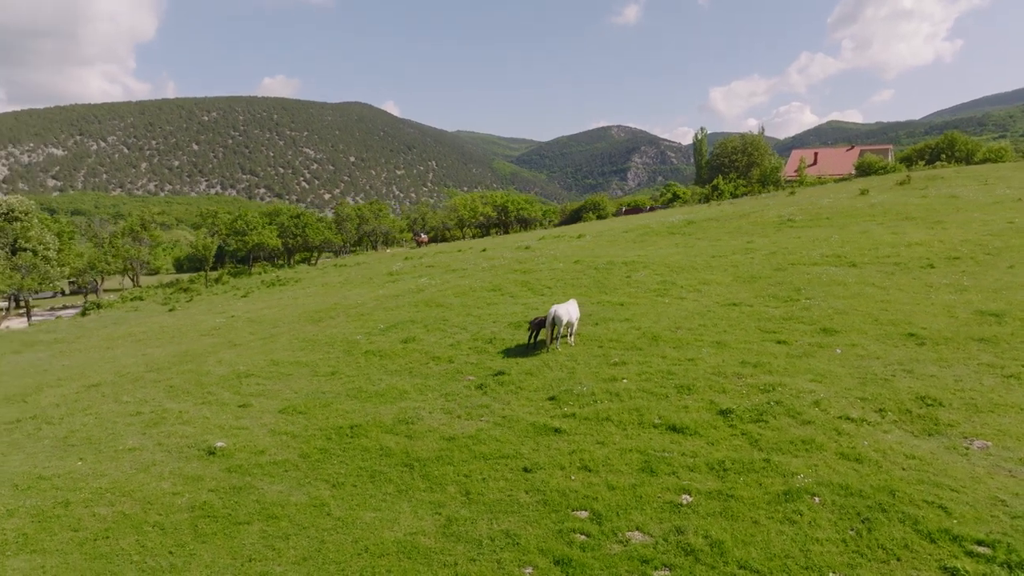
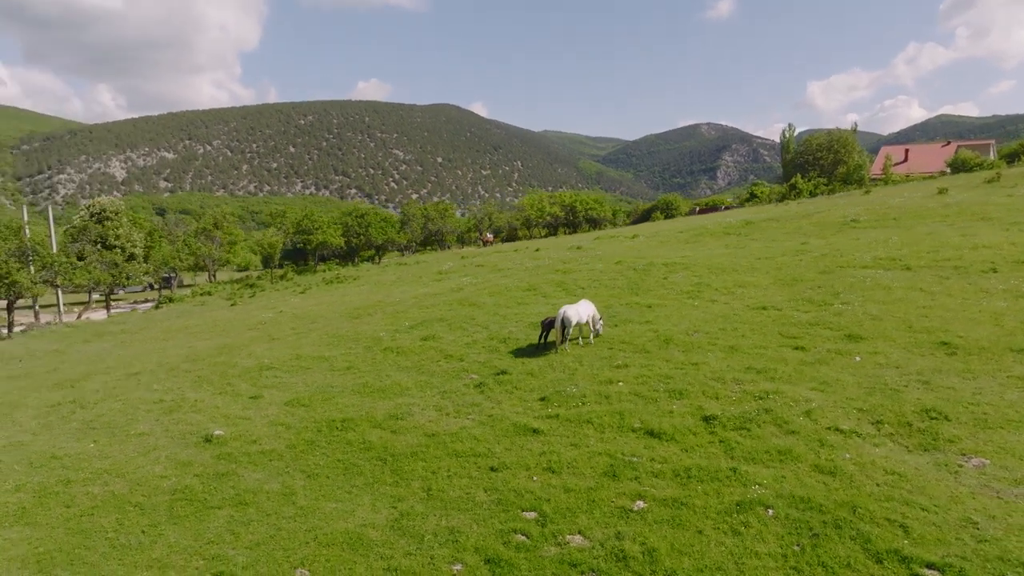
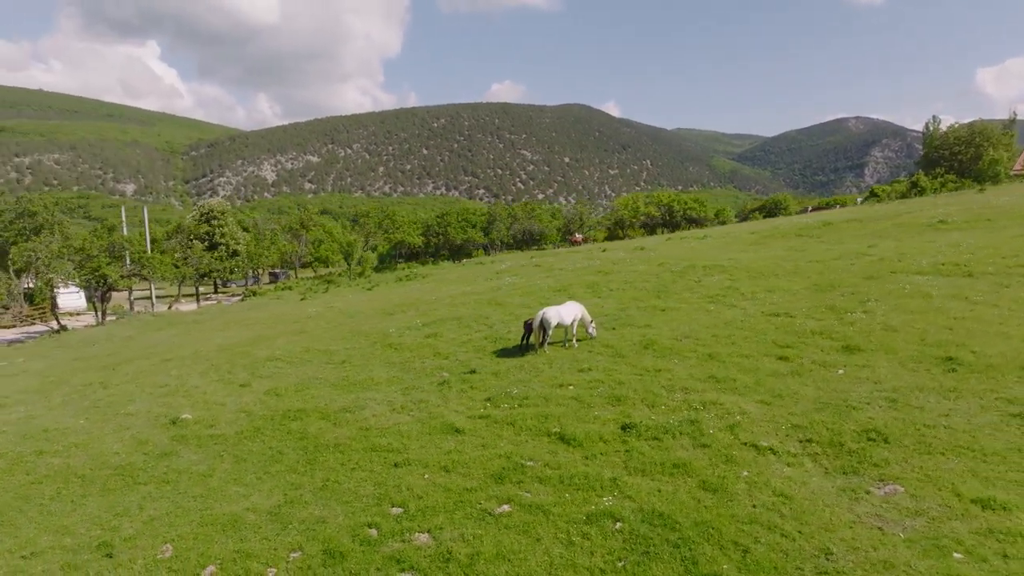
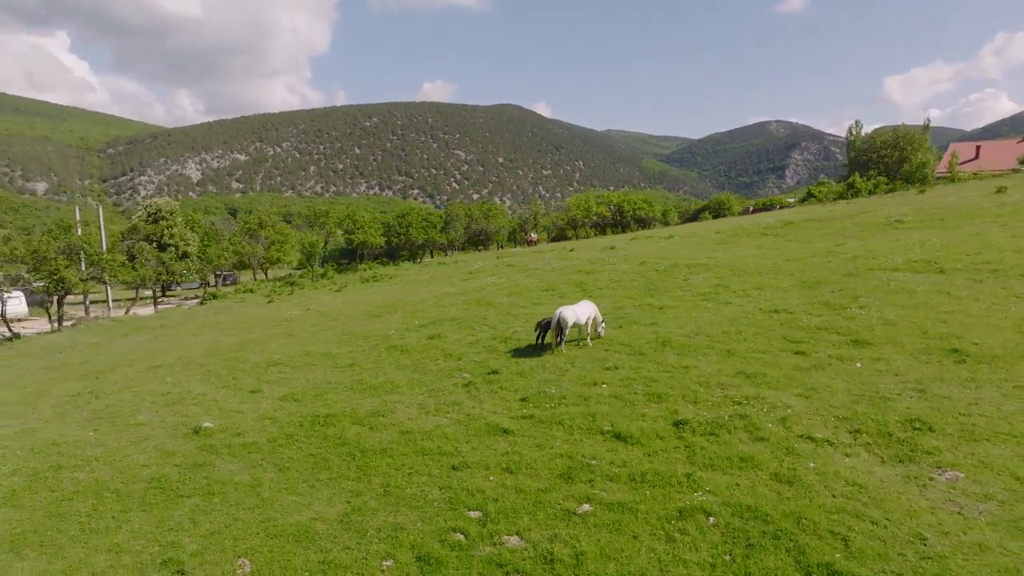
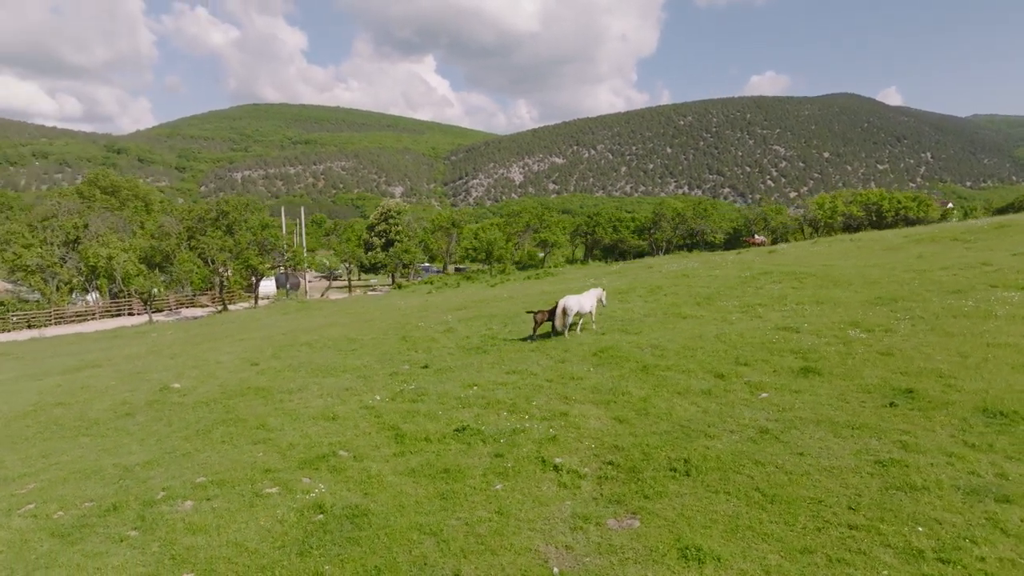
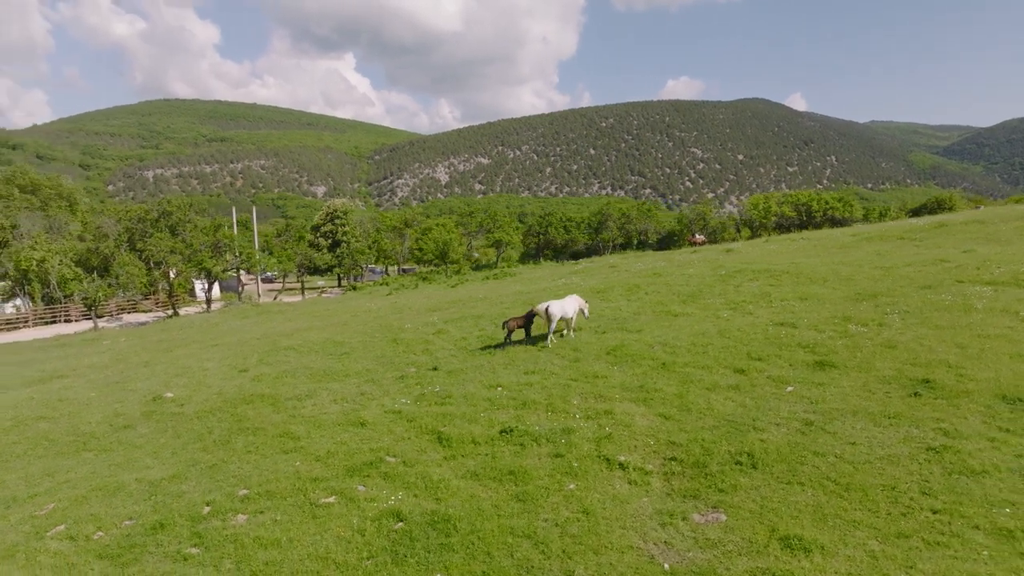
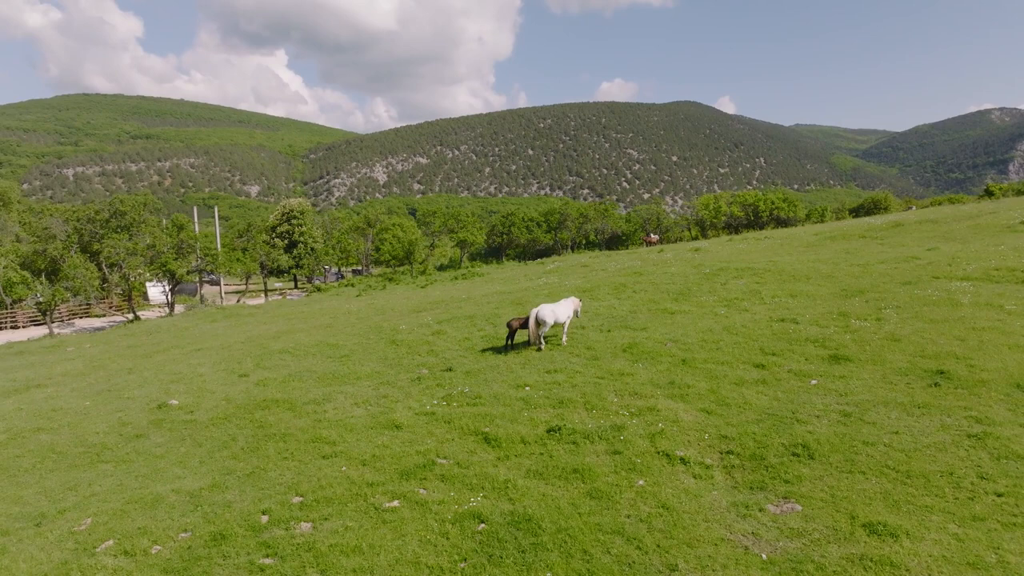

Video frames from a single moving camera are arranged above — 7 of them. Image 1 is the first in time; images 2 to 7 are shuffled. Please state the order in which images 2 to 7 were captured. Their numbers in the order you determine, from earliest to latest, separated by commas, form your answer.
2, 4, 3, 7, 6, 5
